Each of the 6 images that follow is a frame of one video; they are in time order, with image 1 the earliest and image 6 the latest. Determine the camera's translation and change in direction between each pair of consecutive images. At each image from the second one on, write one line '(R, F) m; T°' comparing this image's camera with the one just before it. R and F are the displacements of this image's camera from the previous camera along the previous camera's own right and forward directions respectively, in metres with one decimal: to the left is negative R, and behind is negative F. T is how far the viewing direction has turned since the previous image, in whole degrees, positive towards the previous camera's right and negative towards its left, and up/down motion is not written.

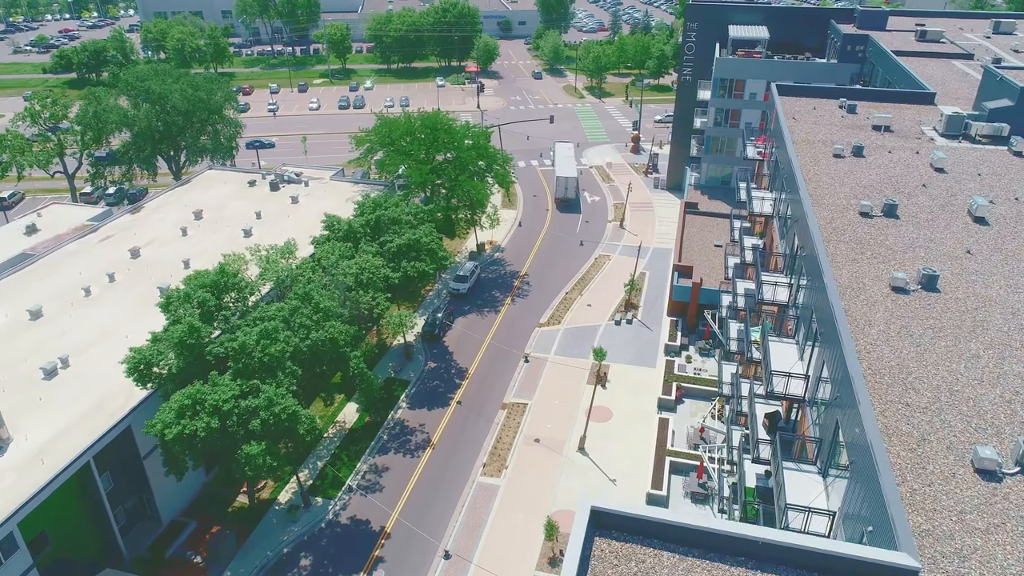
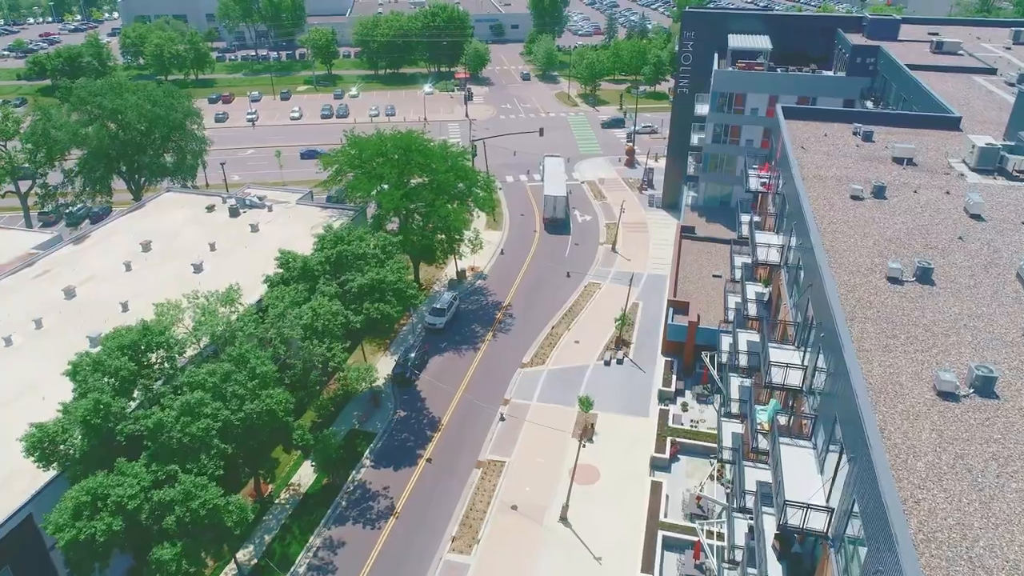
(+1.3, +4.8) m; 0°
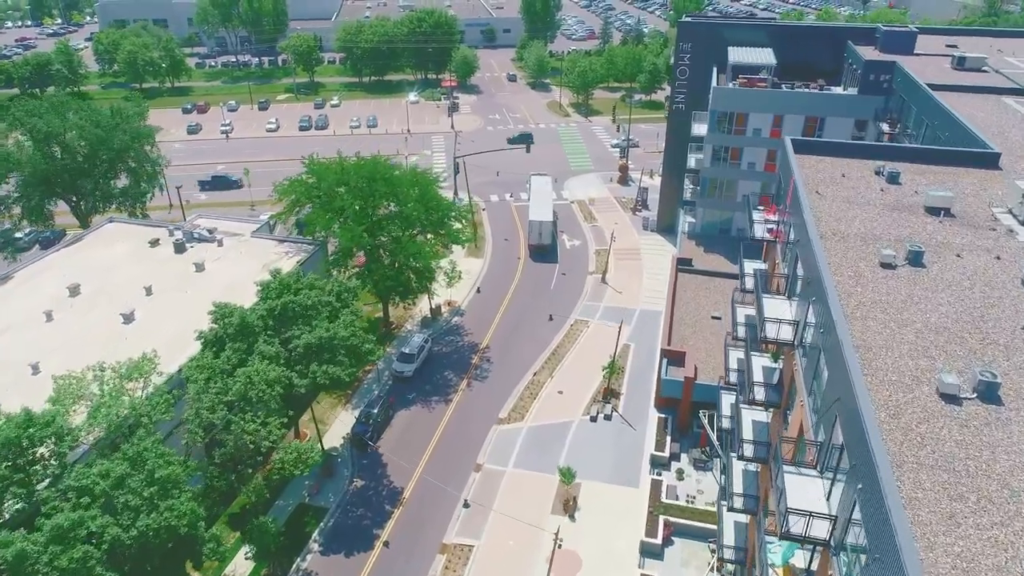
(+1.5, +5.4) m; 0°
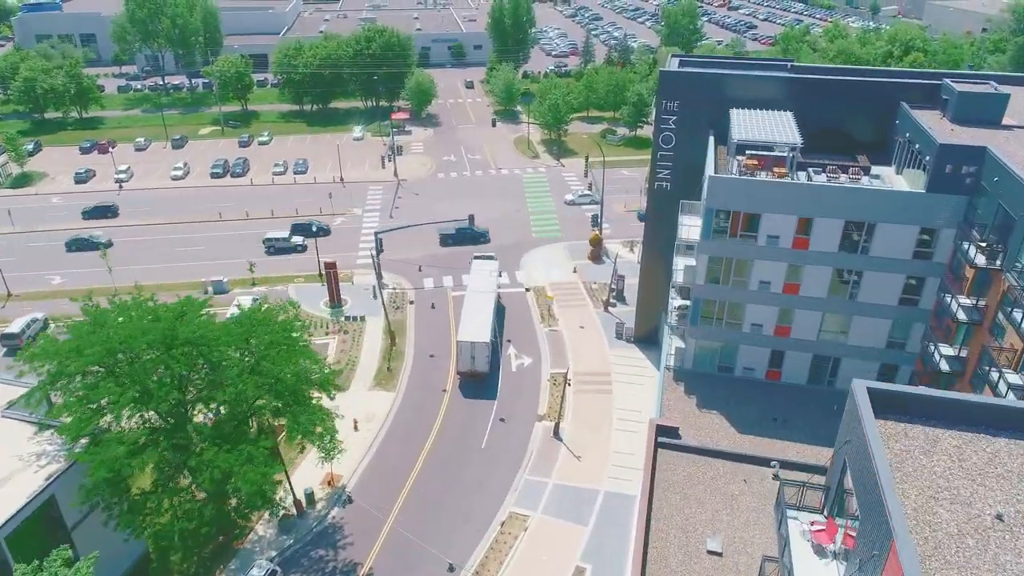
(+4.9, +17.7) m; 0°
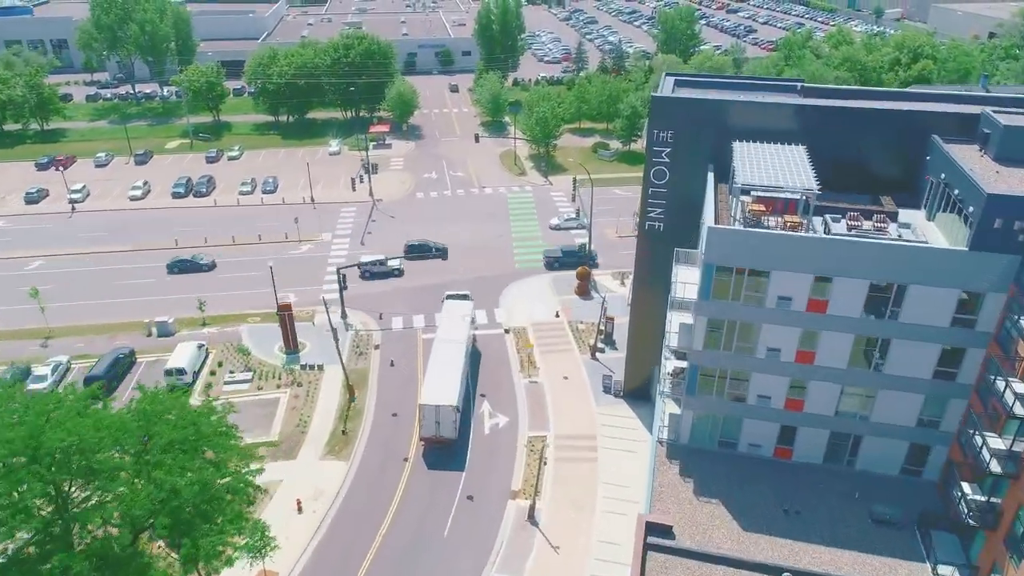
(+1.6, +6.0) m; 0°
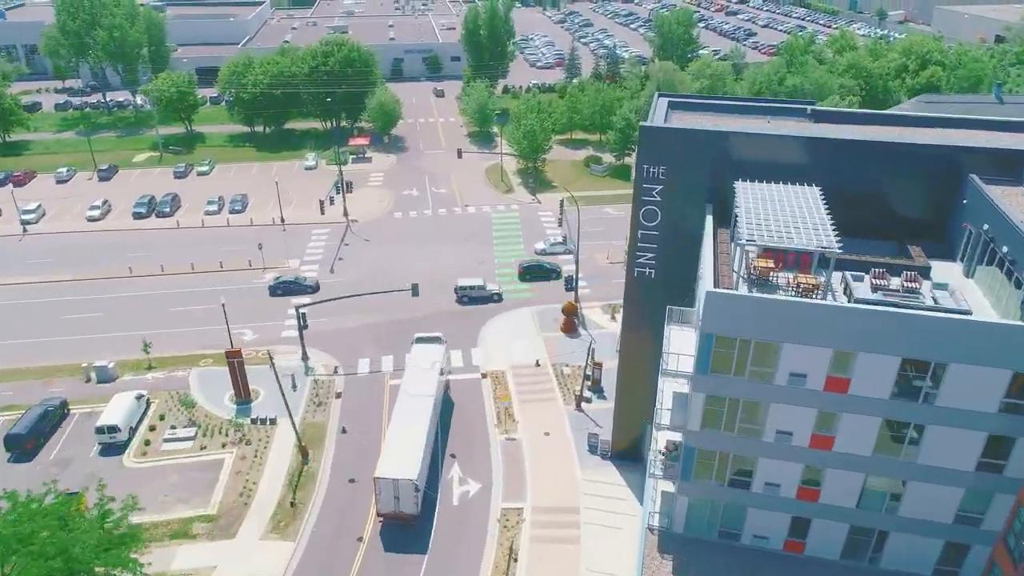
(+1.5, +5.3) m; 0°
